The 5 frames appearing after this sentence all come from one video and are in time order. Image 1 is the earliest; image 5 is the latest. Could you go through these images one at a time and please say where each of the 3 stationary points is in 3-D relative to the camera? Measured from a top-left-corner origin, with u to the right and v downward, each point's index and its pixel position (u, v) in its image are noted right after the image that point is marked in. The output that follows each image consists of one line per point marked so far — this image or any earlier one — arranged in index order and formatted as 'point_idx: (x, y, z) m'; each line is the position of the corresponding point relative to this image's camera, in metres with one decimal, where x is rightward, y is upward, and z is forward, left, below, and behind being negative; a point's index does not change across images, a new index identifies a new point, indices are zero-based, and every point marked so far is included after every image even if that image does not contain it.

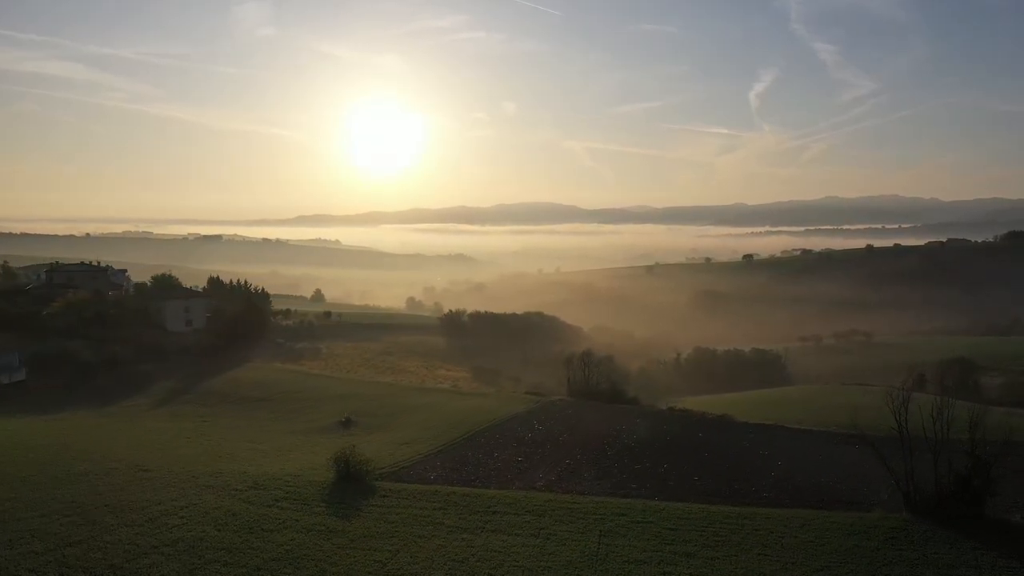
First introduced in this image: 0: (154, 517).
0: (-8.6, -5.5, +16.5) m
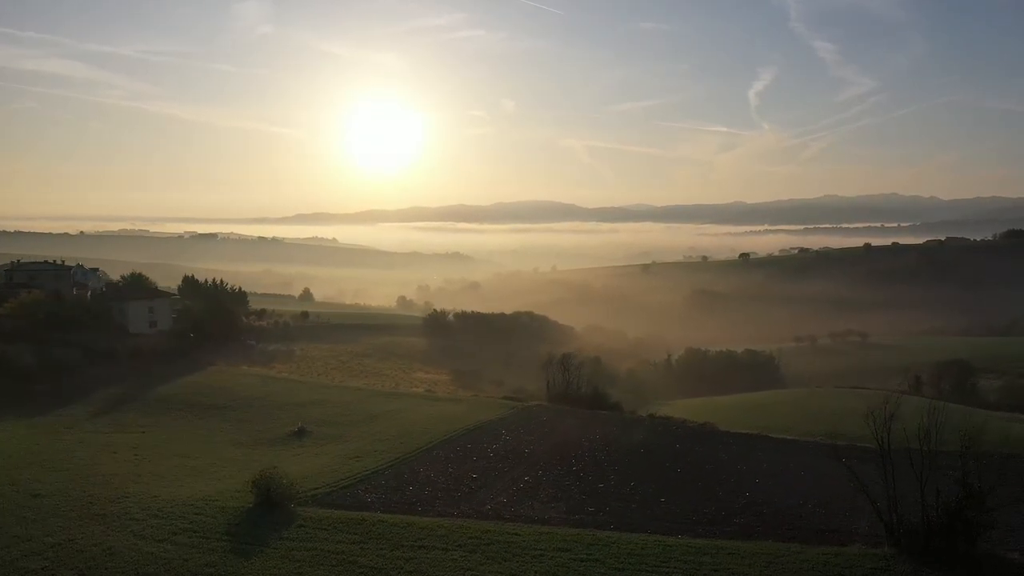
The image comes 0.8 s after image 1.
0: (-10.1, -5.5, +14.5) m
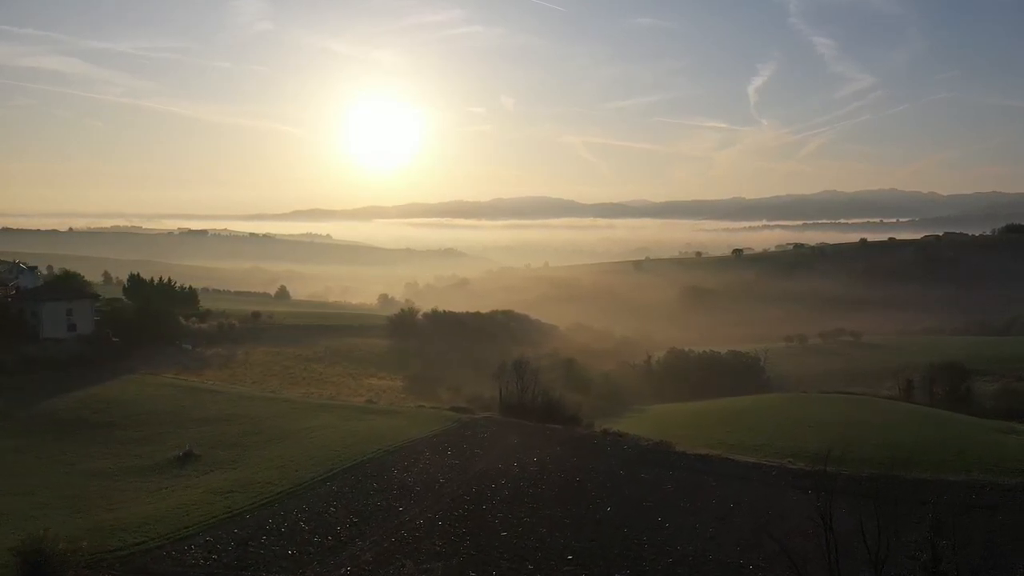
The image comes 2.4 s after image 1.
0: (-13.2, -5.7, +10.4) m
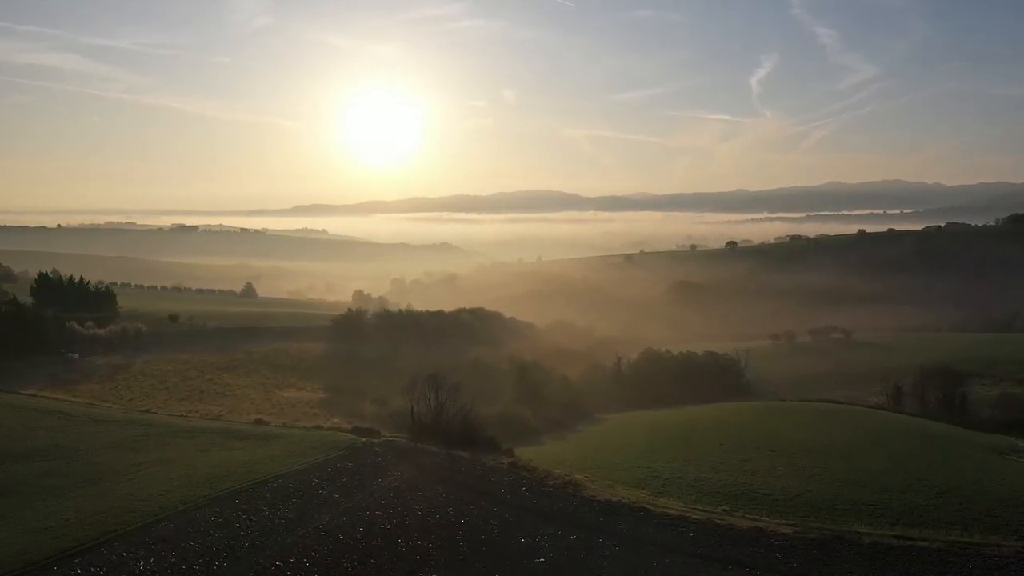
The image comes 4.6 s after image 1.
0: (-17.8, -6.1, +4.4) m
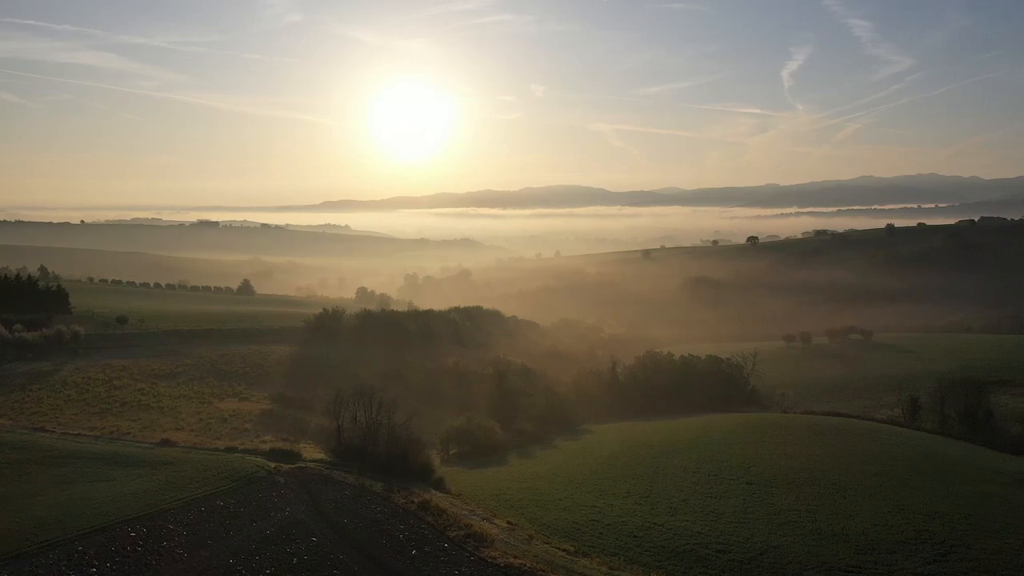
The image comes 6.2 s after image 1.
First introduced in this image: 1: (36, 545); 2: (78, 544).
0: (-21.7, -6.4, +0.4) m
1: (-13.0, -7.1, +19.4) m
2: (-12.1, -7.2, +19.5) m
